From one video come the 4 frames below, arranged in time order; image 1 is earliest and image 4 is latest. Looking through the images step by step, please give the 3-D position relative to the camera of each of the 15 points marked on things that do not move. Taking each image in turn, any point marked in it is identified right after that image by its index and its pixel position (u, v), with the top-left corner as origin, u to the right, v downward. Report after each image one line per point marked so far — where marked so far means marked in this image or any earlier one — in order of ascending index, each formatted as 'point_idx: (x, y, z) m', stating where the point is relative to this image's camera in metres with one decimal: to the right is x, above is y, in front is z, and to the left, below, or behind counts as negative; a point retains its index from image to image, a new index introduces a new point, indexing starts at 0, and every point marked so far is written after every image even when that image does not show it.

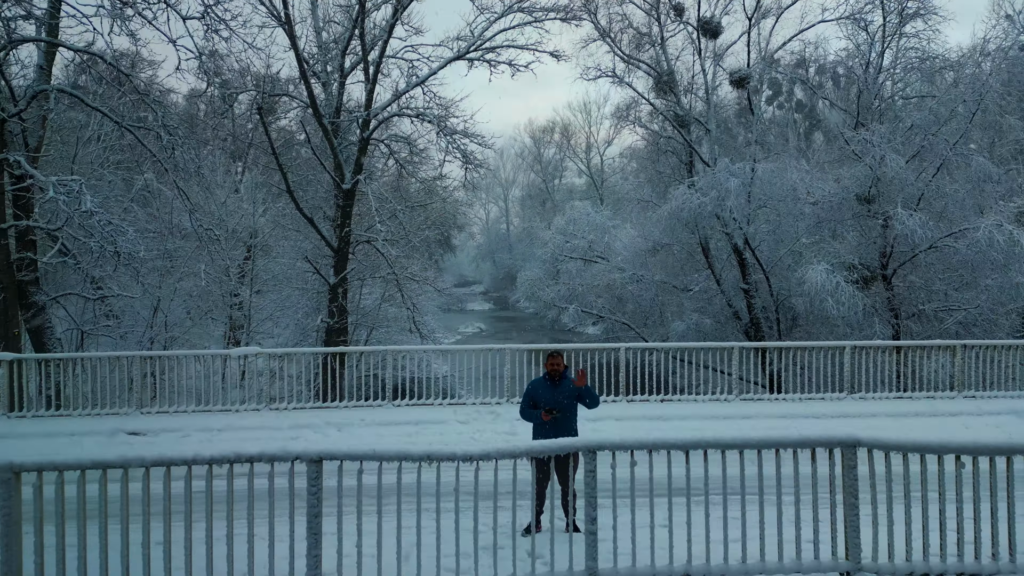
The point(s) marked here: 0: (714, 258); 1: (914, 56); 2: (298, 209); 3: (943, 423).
0: (+4.3, +0.6, +11.8) m
1: (+6.8, +3.9, +9.4) m
2: (-4.7, +1.8, +12.2) m
3: (+5.0, -1.6, +6.4) m
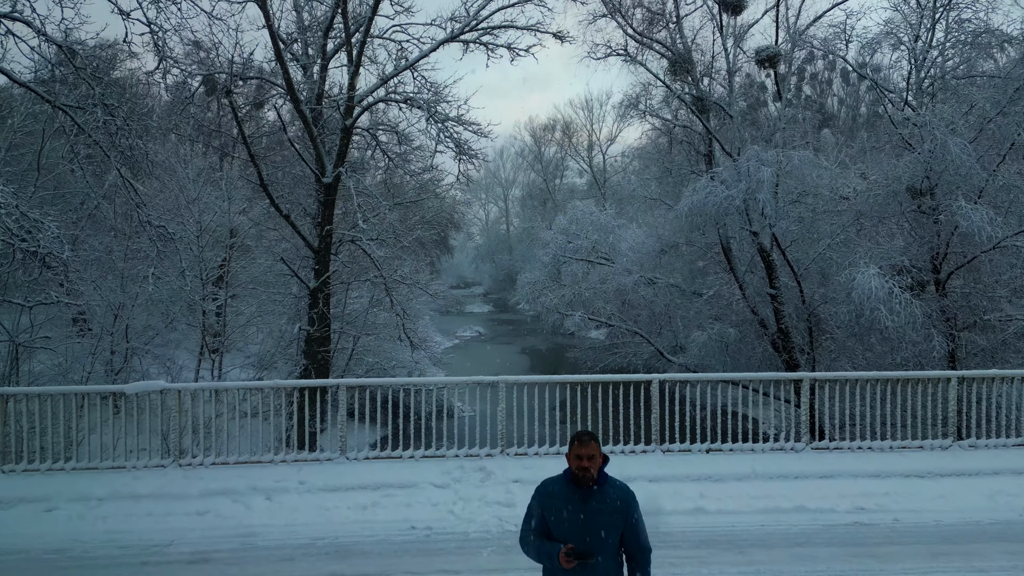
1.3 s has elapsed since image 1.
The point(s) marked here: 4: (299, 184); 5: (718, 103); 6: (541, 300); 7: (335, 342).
0: (+4.3, +0.5, +10.6) m
1: (+6.8, +3.8, +8.2) m
2: (-4.8, +1.7, +11.0) m
3: (+5.0, -1.7, +5.2) m
4: (-4.7, +2.3, +12.2) m
5: (+3.7, +3.4, +10.0) m
6: (+0.7, -0.3, +13.2) m
7: (-4.2, -1.3, +13.0) m
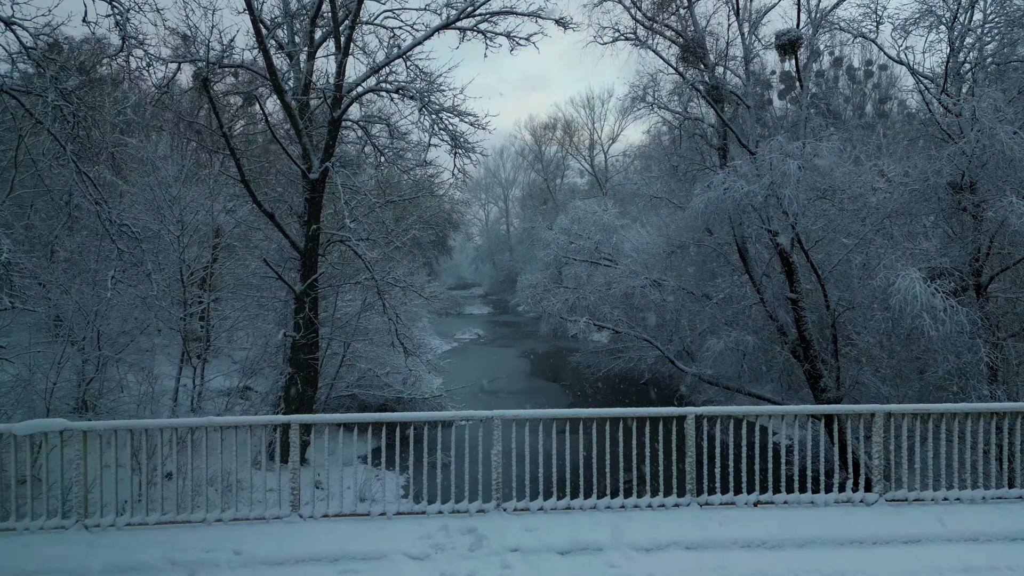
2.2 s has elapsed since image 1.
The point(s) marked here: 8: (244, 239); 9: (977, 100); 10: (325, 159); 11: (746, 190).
0: (+4.3, +0.5, +9.9) m
1: (+6.8, +3.8, +7.5) m
2: (-4.8, +1.6, +10.3) m
3: (+5.0, -1.7, +4.5) m
4: (-4.7, +2.2, +11.5) m
5: (+3.7, +3.3, +9.3) m
6: (+0.7, -0.3, +12.5) m
7: (-4.2, -1.3, +12.3) m
8: (-6.3, +1.2, +13.0) m
9: (+5.9, +2.4, +7.1) m
10: (-3.5, +2.4, +10.3) m
11: (+3.3, +1.4, +7.8) m
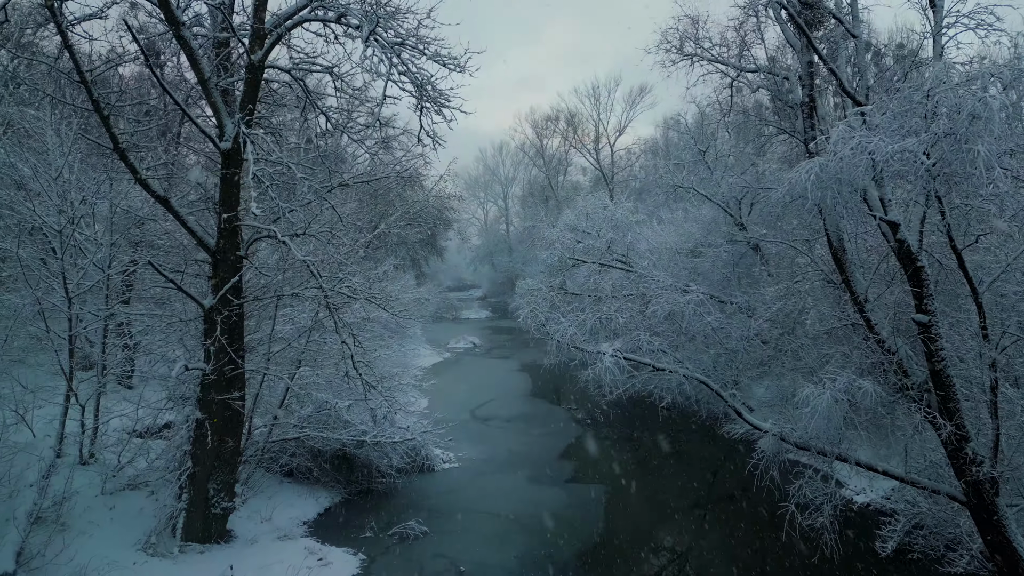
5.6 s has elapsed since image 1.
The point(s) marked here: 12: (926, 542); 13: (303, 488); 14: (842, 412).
0: (+4.2, +0.3, +6.9) m
1: (+6.7, +3.6, +4.5) m
2: (-4.9, +1.4, +7.3) m
3: (+4.9, -1.9, +1.5) m
4: (-4.8, +2.0, +8.5) m
5: (+3.6, +3.1, +6.3) m
6: (+0.6, -0.5, +9.5) m
7: (-4.3, -1.5, +9.3) m
8: (-6.4, +1.0, +10.1) m
9: (+5.8, +2.2, +4.1) m
10: (-3.6, +2.2, +7.3) m
11: (+3.2, +1.2, +4.8) m
12: (+6.3, -3.8, +8.4) m
13: (-4.0, -3.8, +10.5) m
14: (+3.7, -1.4, +6.2) m
